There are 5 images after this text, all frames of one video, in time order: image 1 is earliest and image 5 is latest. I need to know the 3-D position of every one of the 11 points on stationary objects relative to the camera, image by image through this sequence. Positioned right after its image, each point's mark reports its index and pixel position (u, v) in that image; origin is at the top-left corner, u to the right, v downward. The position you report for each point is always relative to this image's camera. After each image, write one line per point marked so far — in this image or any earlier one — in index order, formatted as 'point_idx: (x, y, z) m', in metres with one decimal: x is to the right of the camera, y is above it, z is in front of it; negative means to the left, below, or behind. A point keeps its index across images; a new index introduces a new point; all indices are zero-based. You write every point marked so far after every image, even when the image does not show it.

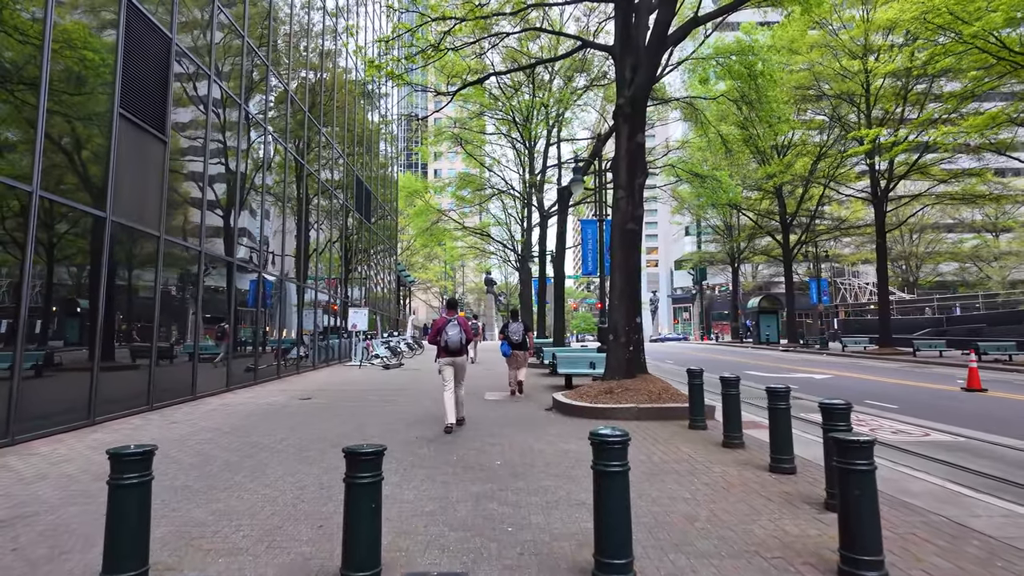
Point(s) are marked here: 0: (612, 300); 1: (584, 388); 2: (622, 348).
0: (+1.6, -0.2, +9.4) m
1: (+1.1, -1.6, +9.3) m
2: (+1.7, -1.0, +9.2) m
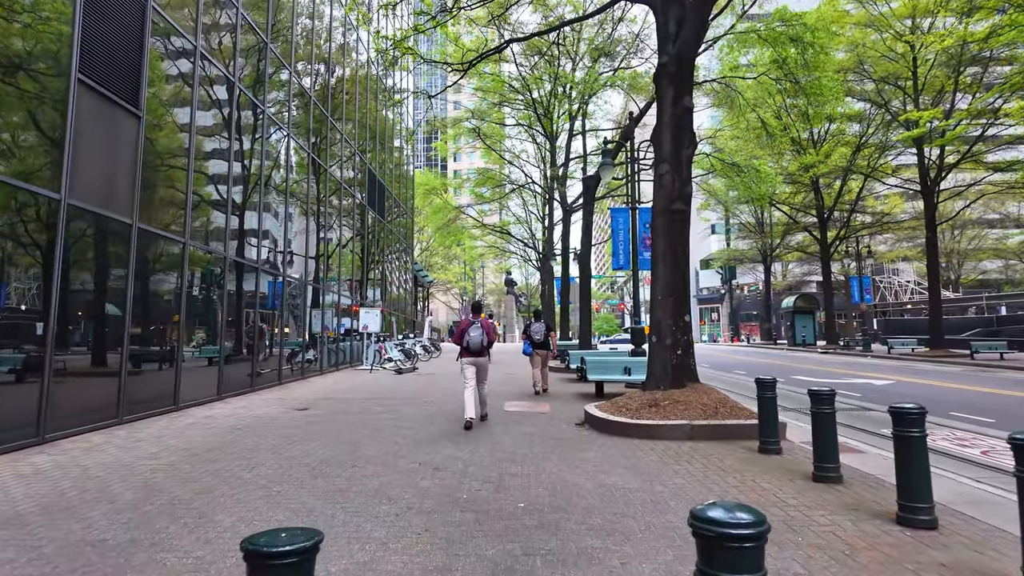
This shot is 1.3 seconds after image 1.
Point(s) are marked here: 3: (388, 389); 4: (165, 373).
0: (+1.9, -0.1, +7.9) m
1: (+1.5, -1.5, +7.8) m
2: (+2.0, -0.8, +7.7) m
3: (-2.8, -2.2, +13.0) m
4: (-5.8, -1.4, +9.7) m
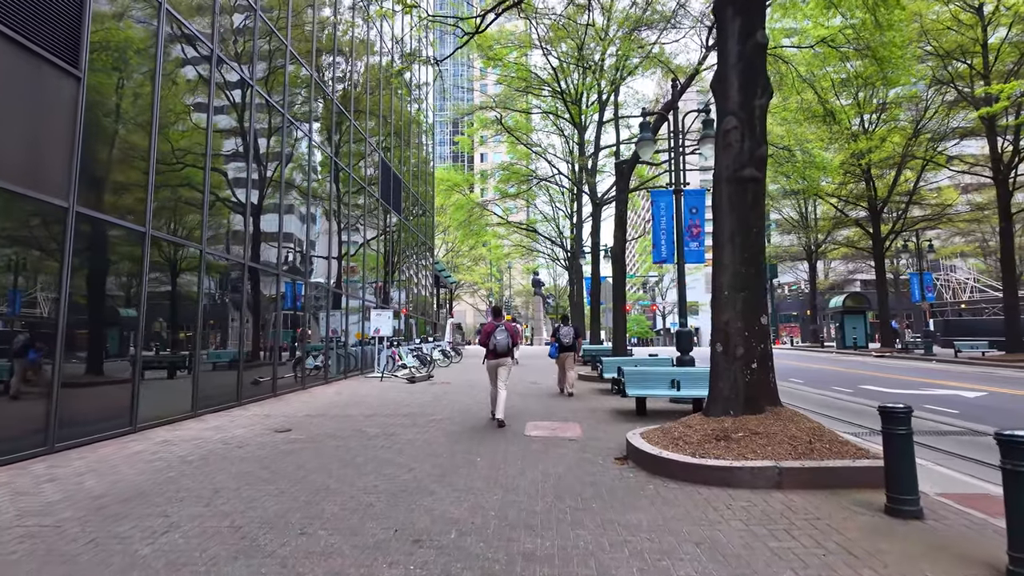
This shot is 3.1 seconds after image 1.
0: (+2.1, 0.0, +6.1) m
1: (+1.7, -1.4, +5.9) m
2: (+2.2, -0.8, +5.8) m
3: (-2.3, -2.2, +11.3) m
4: (-5.4, -1.4, +8.2) m
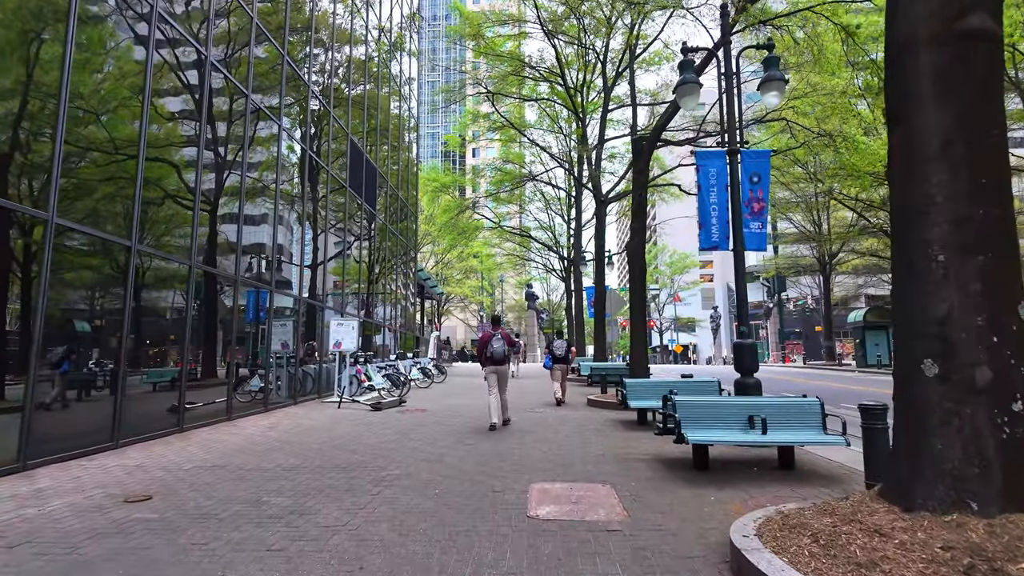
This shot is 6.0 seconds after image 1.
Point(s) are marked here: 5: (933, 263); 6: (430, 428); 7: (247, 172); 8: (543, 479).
0: (+2.1, +0.2, +3.1) m
1: (+1.7, -1.2, +2.9) m
2: (+2.2, -0.6, +2.8) m
3: (-2.4, -2.1, +8.2) m
4: (-5.5, -1.2, +5.1) m
5: (+2.1, +0.1, +3.0) m
6: (-1.3, -2.3, +9.5) m
7: (-5.4, +2.3, +12.2) m
8: (+0.3, -1.9, +5.6) m
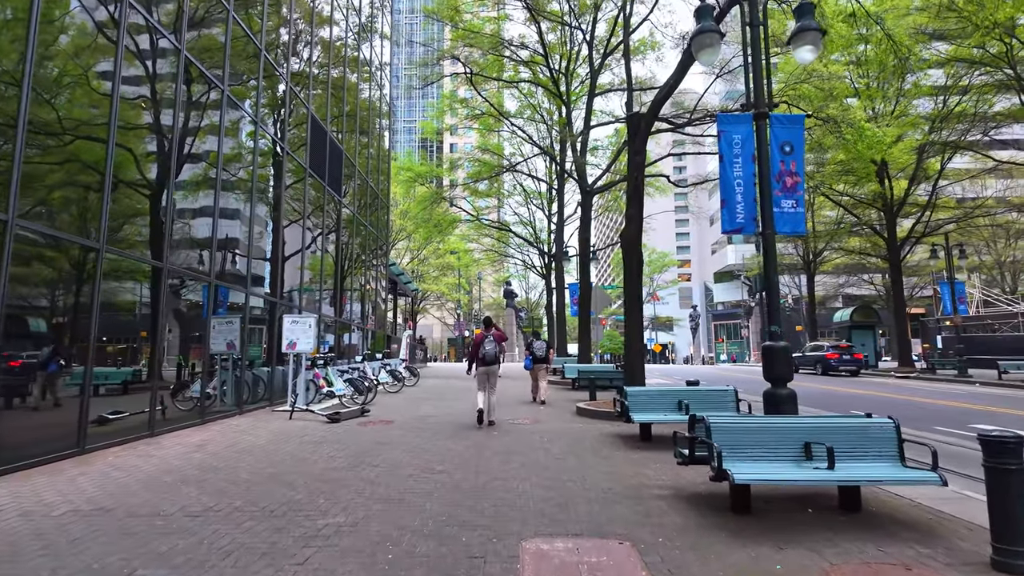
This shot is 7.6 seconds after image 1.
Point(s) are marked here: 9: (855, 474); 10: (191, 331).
0: (+2.1, +0.3, +1.7) m
1: (+1.6, -1.1, +1.5) m
2: (+2.2, -0.5, +1.4) m
3: (-2.6, -2.0, +6.6) m
4: (-5.6, -1.1, +3.4) m
5: (+2.1, +0.2, +1.6) m
6: (-1.6, -2.2, +8.0) m
7: (-5.7, +2.4, +10.5) m
8: (+0.2, -1.8, +4.2) m
9: (+2.4, -1.2, +4.2) m
10: (-5.7, -0.7, +10.2) m
